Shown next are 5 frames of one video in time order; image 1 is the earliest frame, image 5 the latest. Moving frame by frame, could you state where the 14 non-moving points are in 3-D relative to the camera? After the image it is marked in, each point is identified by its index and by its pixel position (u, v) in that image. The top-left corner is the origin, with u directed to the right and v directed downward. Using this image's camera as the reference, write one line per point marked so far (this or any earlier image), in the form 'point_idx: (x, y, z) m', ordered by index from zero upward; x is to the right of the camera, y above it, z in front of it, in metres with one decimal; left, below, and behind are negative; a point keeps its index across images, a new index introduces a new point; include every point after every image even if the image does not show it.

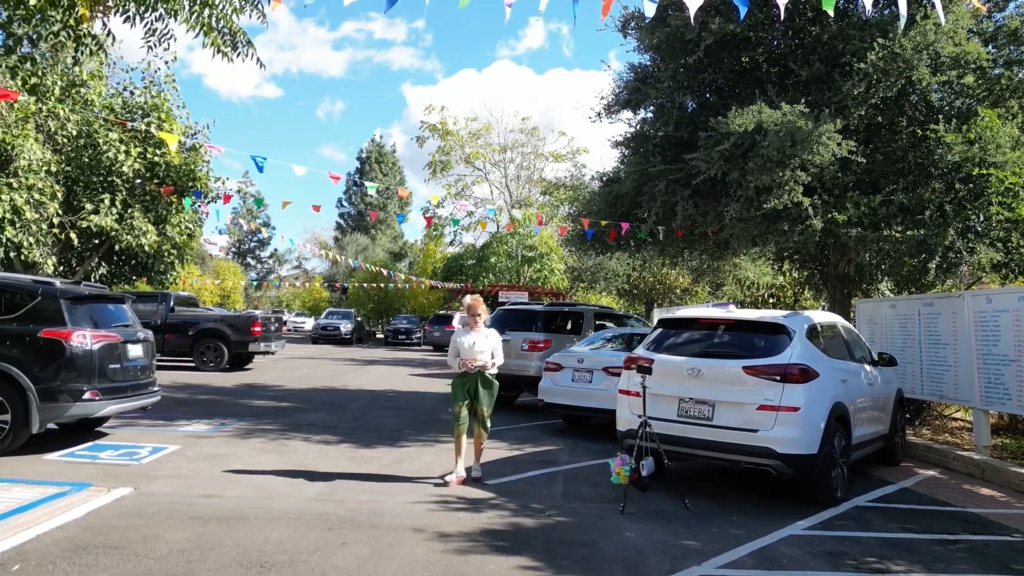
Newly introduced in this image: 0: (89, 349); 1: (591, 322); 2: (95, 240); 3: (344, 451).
0: (-4.9, -0.7, +8.3) m
1: (+1.6, -0.7, +14.5) m
2: (-7.6, +0.9, +13.0) m
3: (-2.2, -2.2, +9.5) m
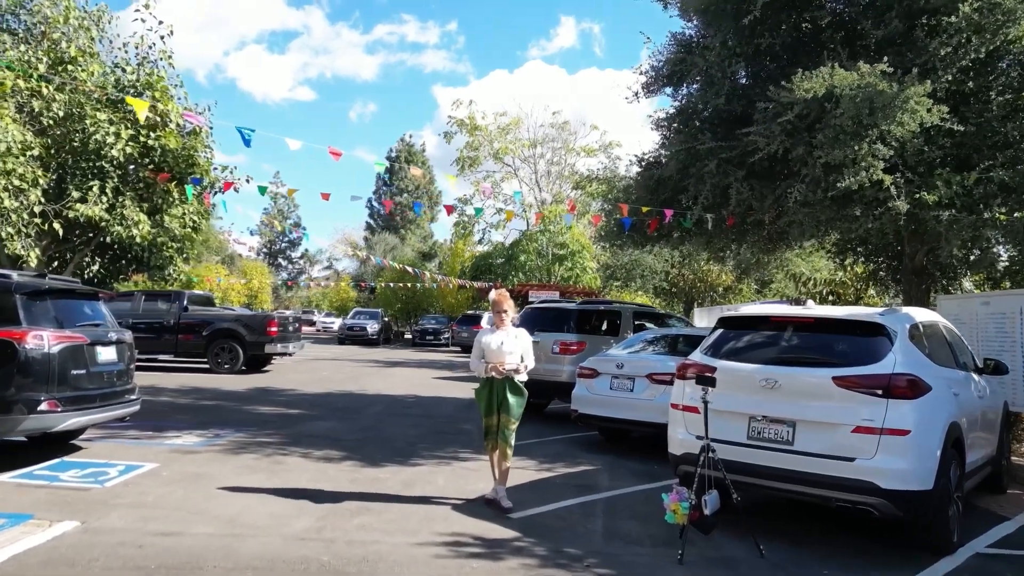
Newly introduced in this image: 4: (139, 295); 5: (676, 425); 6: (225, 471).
0: (-4.6, -0.6, +7.1) m
1: (+2.2, -0.6, +13.0) m
2: (-7.1, +0.9, +11.9) m
3: (-1.9, -2.1, +8.2) m
4: (-10.4, -0.2, +19.8) m
5: (+1.5, -1.2, +6.5) m
6: (-3.2, -2.0, +7.8) m
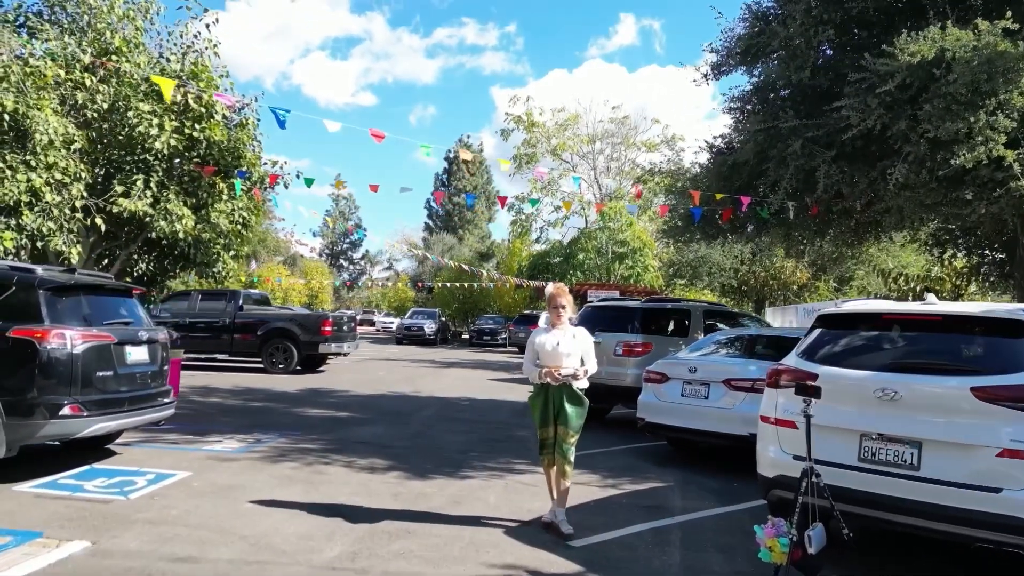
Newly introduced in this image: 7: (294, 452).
0: (-4.1, -0.6, +6.6) m
1: (+3.2, -0.6, +11.9) m
2: (-6.2, +1.0, +11.6) m
3: (-1.3, -2.0, +7.4) m
4: (-8.8, -0.2, +19.8) m
5: (+2.0, -1.2, +5.5) m
6: (-2.6, -2.0, +7.2) m
7: (-2.7, -2.0, +8.7) m
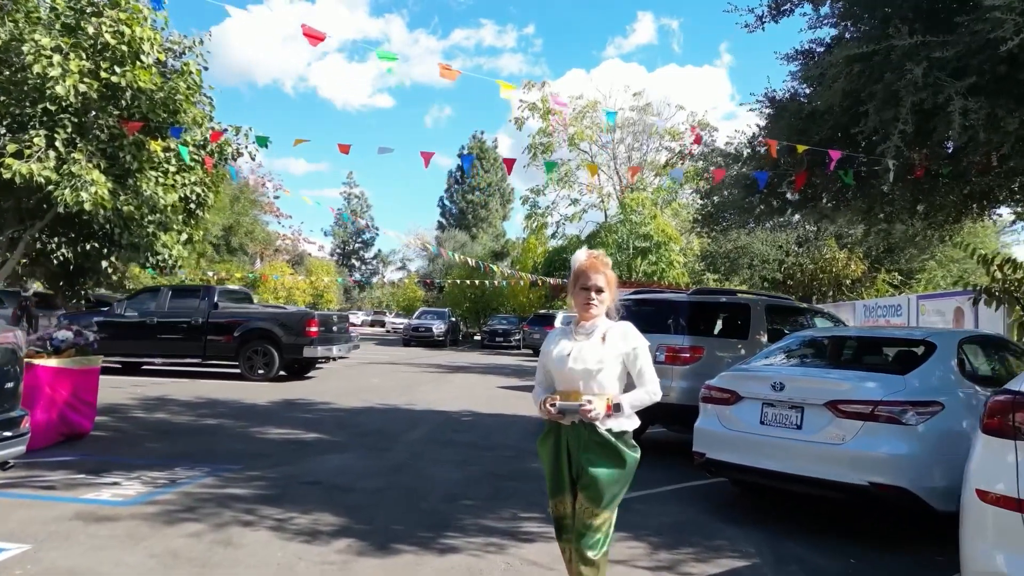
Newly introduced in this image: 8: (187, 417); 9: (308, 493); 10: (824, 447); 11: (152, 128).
0: (-4.1, -0.4, +4.2) m
1: (+3.3, -0.4, +9.3) m
2: (-6.1, +1.1, +9.2) m
3: (-1.2, -1.9, +4.9) m
4: (-8.5, -0.1, +17.4) m
5: (+2.0, -1.0, +2.9) m
6: (-2.5, -1.8, +4.7) m
7: (-2.6, -1.9, +6.2) m
8: (-5.2, -2.0, +11.3) m
9: (-1.9, -1.9, +6.6) m
10: (+2.5, -1.3, +5.8) m
11: (-4.6, +2.1, +9.2) m
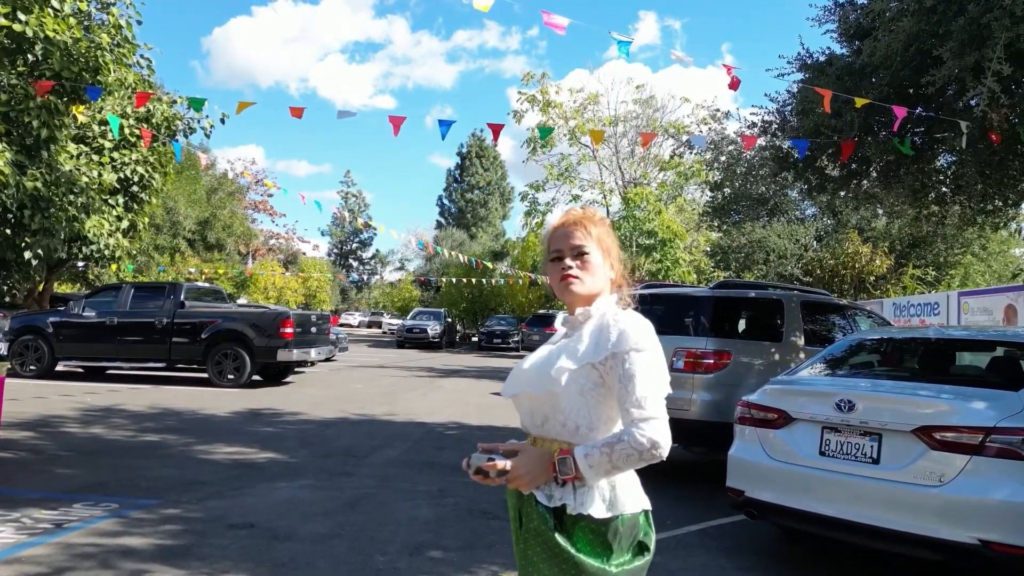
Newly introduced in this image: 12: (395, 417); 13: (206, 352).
0: (-4.2, -0.4, +2.7) m
1: (+3.2, -0.3, +7.8) m
2: (-6.2, +1.2, +7.7) m
3: (-1.4, -1.8, +3.4) m
4: (-8.6, 0.0, +15.9) m
5: (+1.8, -0.9, +1.4) m
6: (-2.7, -1.7, +3.2) m
7: (-2.7, -1.8, +4.7) m
8: (-5.3, -2.0, +9.8) m
9: (-2.0, -1.8, +5.1) m
10: (+2.4, -1.2, +4.3) m
11: (-4.8, +2.1, +7.7) m
12: (-1.9, -2.1, +11.8) m
13: (-6.7, -1.4, +15.6) m
